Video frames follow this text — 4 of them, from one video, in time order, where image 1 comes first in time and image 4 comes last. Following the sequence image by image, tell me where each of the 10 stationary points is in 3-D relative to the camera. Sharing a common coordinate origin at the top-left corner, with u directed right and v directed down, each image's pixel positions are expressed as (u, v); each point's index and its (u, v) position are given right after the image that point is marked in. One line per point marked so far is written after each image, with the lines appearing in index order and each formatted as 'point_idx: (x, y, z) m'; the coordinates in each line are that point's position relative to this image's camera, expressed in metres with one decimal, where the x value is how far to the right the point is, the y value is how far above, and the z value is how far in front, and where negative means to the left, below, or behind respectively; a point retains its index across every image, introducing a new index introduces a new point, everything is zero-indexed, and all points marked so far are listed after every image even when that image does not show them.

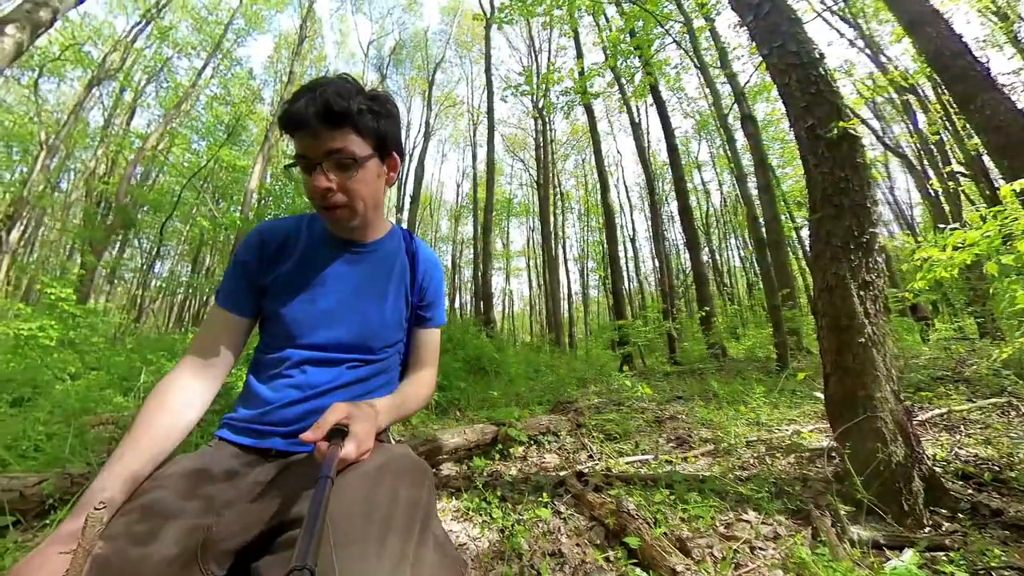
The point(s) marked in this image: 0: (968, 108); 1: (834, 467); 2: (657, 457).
0: (+4.1, +1.6, +4.4) m
1: (+2.0, -1.2, +3.2) m
2: (+1.0, -1.3, +3.5) m
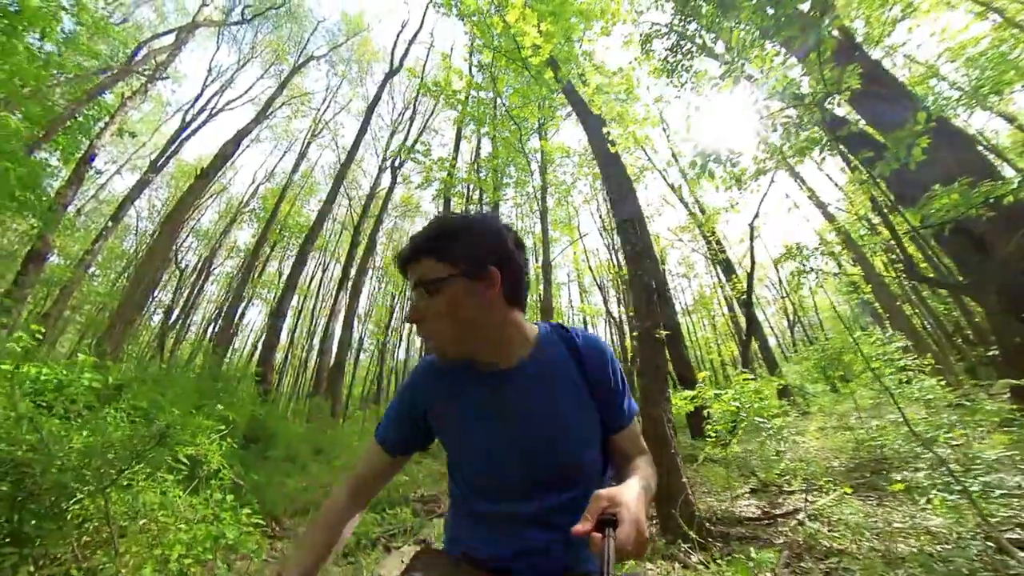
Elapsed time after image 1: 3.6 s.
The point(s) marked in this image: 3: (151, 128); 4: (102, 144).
0: (+2.1, -0.2, +7.7) m
1: (+1.2, -2.4, +4.8) m
2: (+0.3, -2.2, +4.3) m
3: (-13.8, +6.1, +19.1) m
4: (-10.0, +3.5, +12.3) m
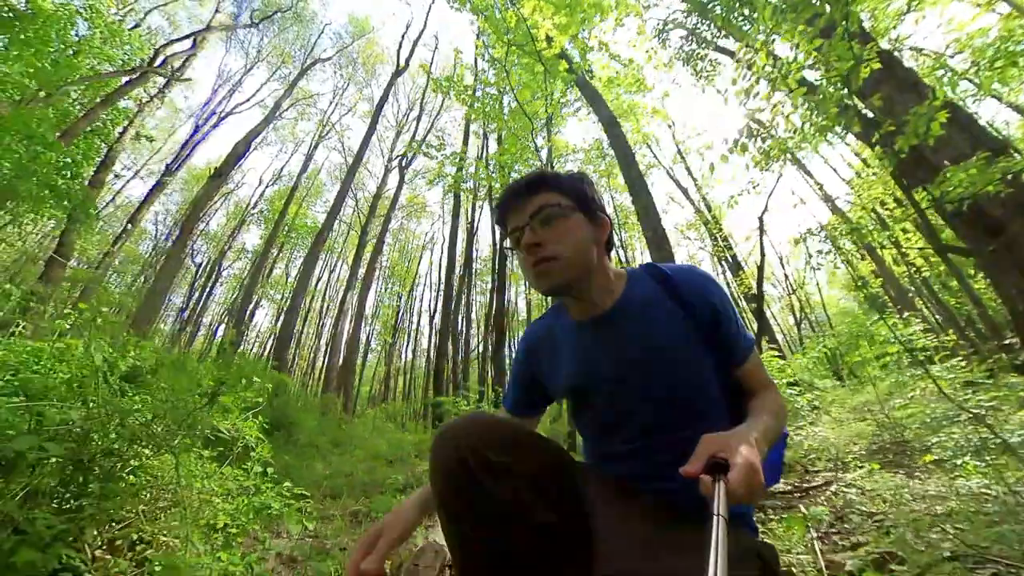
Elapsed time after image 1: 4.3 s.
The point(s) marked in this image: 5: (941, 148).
0: (+2.3, -0.1, +7.6) m
1: (+1.4, -2.2, +4.8) m
2: (+0.5, -2.1, +4.3) m
3: (-13.5, +6.0, +19.2) m
4: (-9.8, +3.5, +12.4) m
5: (+3.8, +1.2, +4.4) m
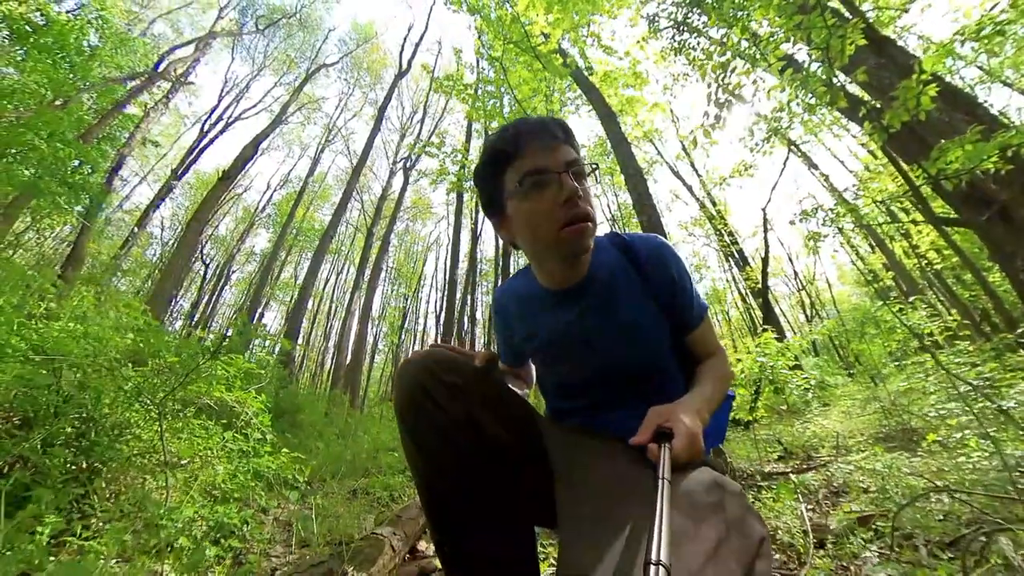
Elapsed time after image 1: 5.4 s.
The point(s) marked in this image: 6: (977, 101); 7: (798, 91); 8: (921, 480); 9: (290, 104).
0: (+2.4, +0.1, +7.6) m
1: (+1.4, -2.1, +4.8) m
2: (+0.5, -2.0, +4.3) m
3: (-13.4, +5.9, +19.5) m
4: (-9.8, +3.4, +12.6) m
5: (+3.7, +1.4, +4.3) m
6: (+4.0, +1.6, +4.3) m
7: (+2.2, +1.5, +3.8) m
8: (+2.2, -1.1, +2.7) m
9: (-8.5, +7.0, +19.1) m
